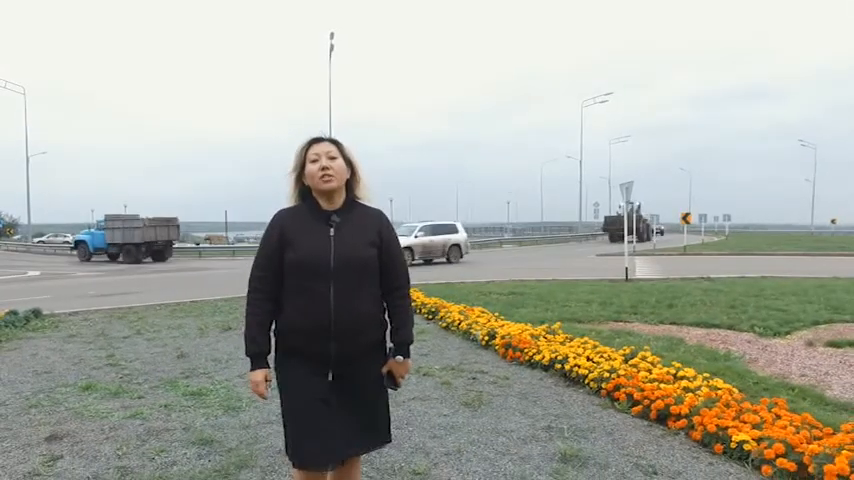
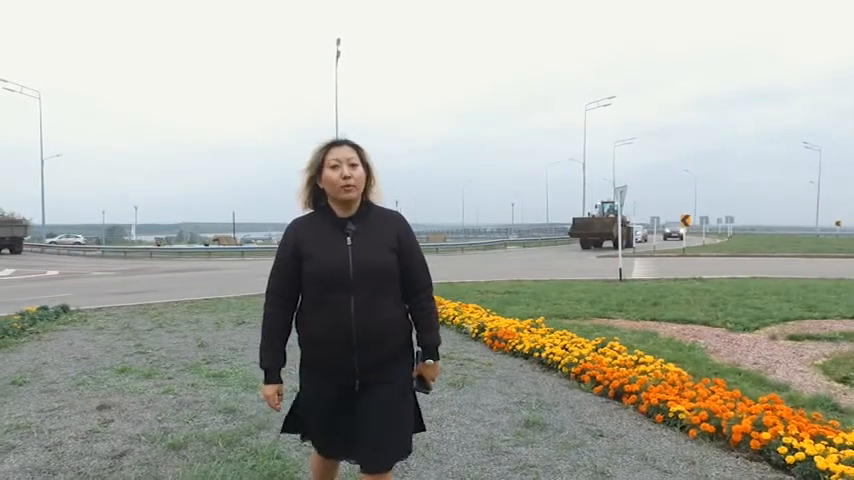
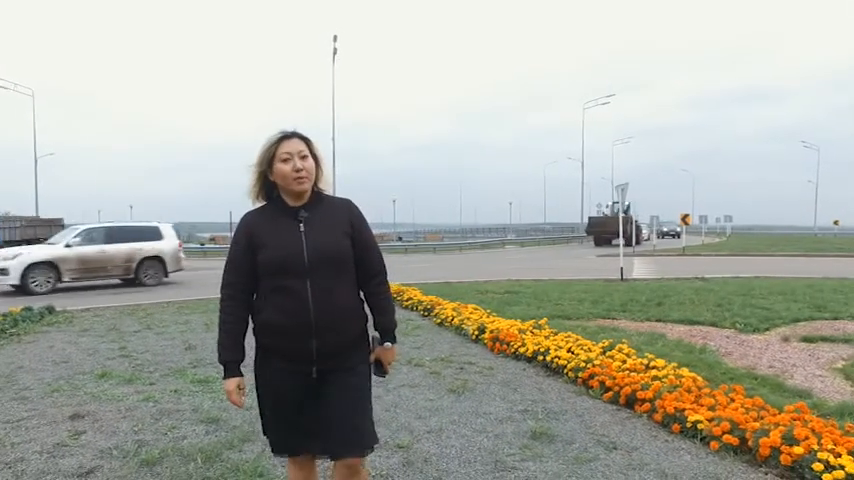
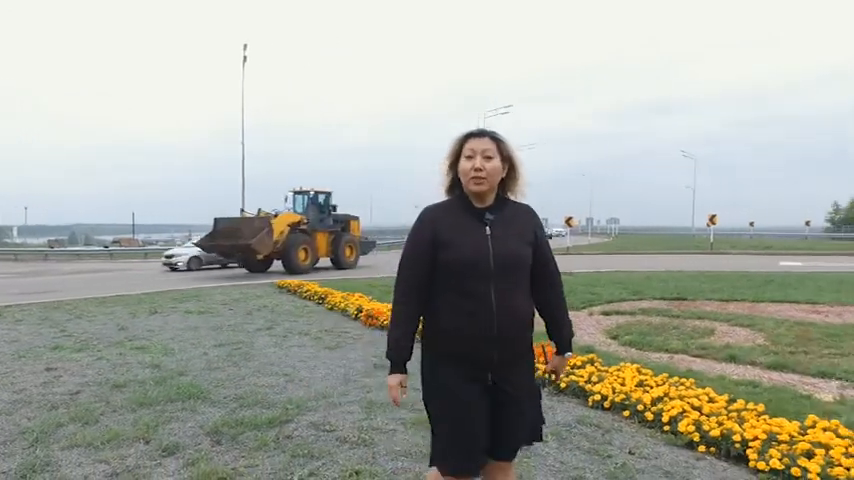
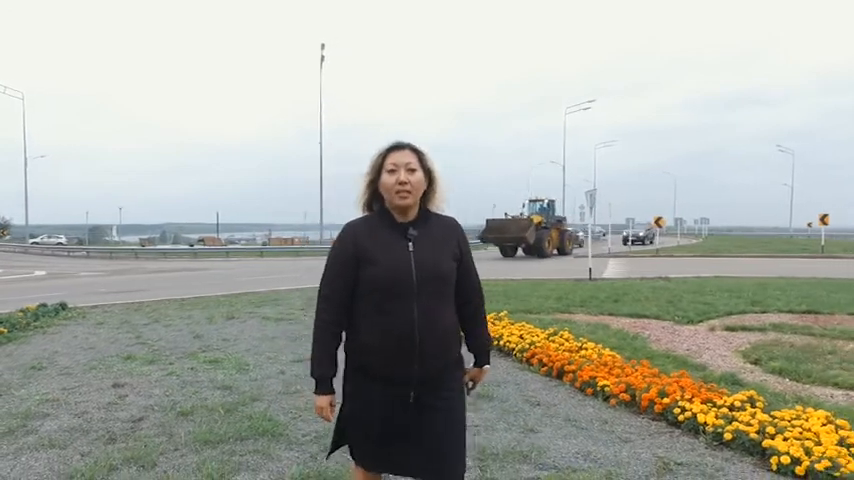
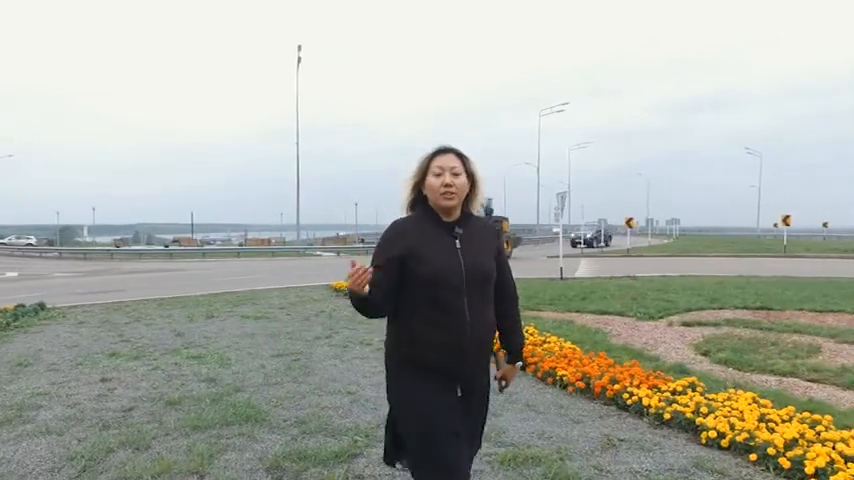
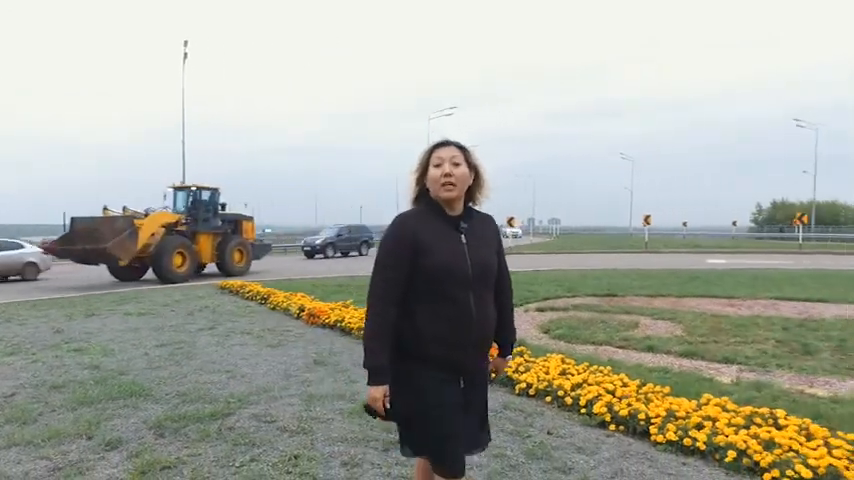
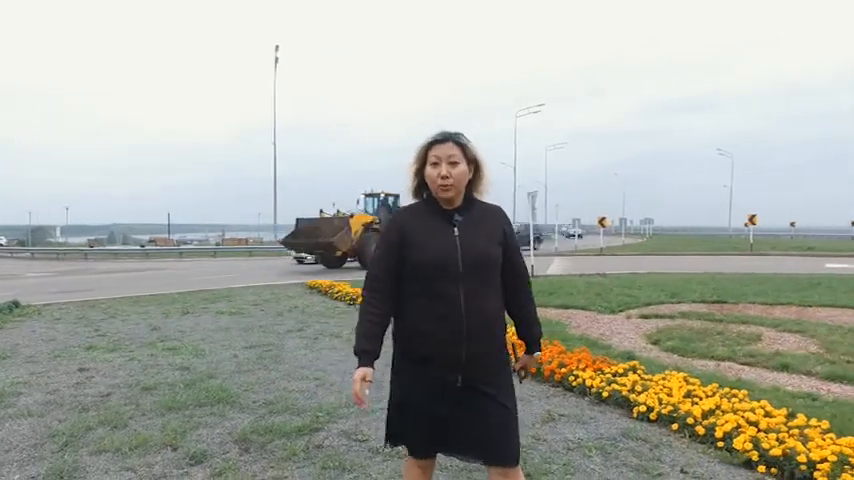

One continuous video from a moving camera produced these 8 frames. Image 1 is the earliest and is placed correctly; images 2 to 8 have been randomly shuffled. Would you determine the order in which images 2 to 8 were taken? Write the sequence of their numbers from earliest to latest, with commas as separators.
3, 2, 5, 6, 8, 4, 7
